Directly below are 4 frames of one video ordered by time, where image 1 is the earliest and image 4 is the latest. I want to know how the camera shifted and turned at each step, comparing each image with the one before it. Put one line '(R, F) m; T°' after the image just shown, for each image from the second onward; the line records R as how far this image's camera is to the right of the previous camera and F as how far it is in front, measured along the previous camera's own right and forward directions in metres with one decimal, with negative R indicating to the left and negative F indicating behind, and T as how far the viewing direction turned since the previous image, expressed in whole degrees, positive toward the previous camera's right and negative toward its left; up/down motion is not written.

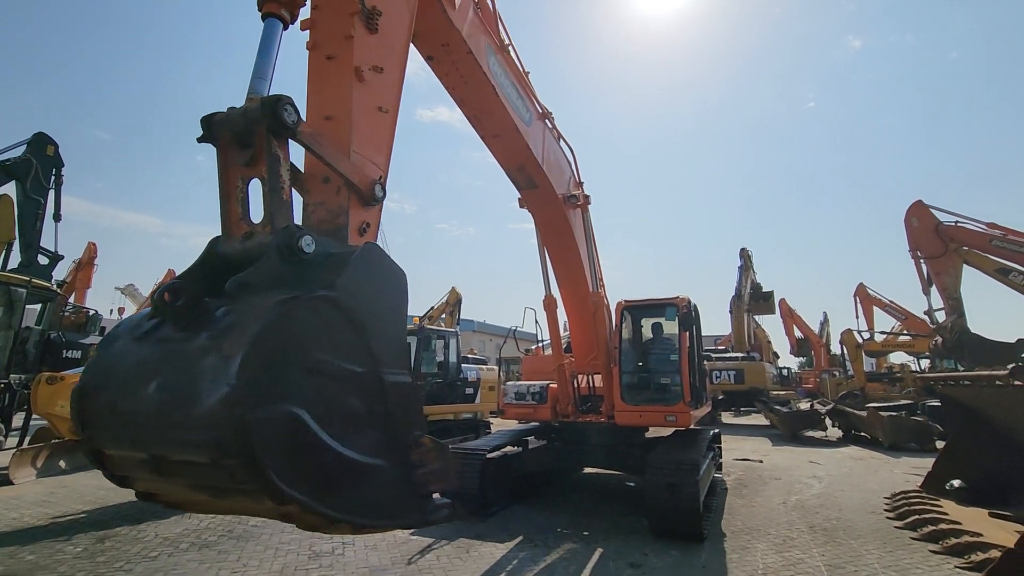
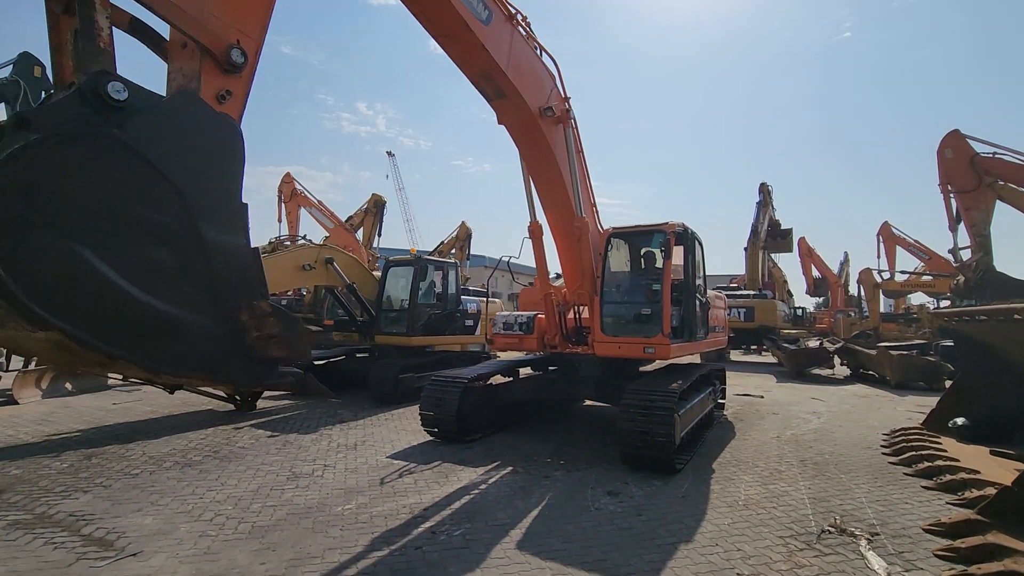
(+0.3, +0.3) m; -2°
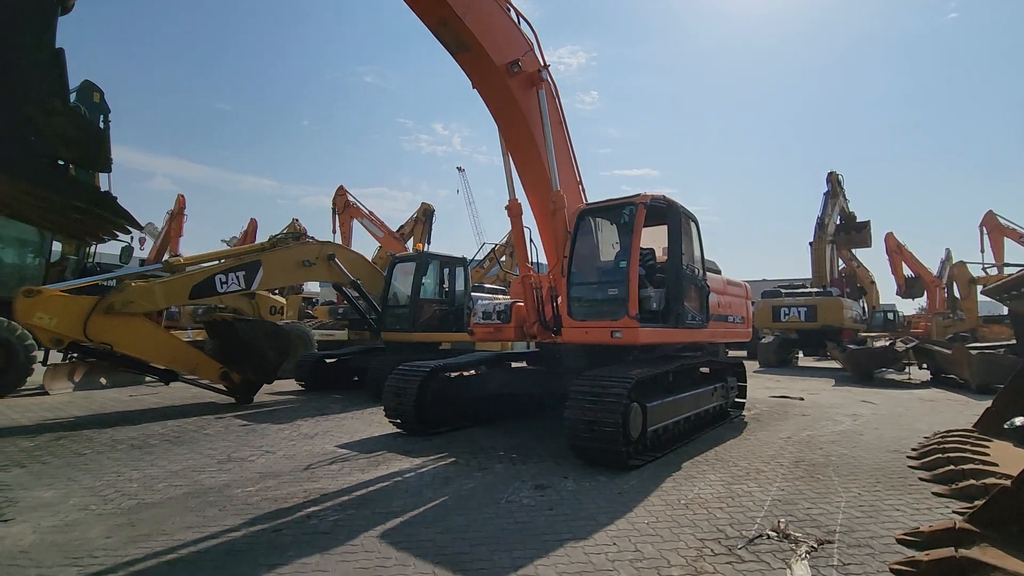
(+1.3, +0.5) m; -8°
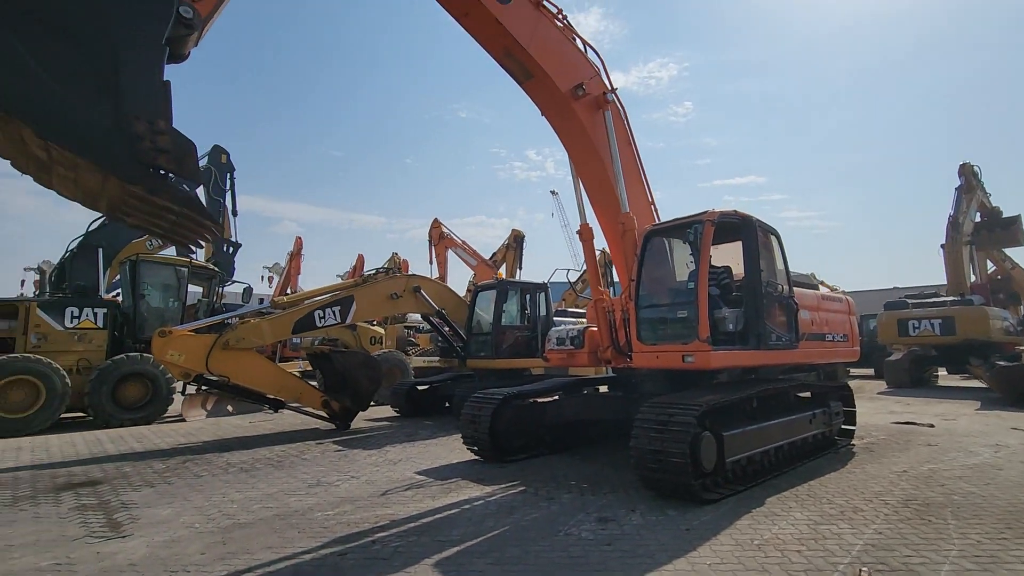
(+0.4, 0.0) m; -11°
